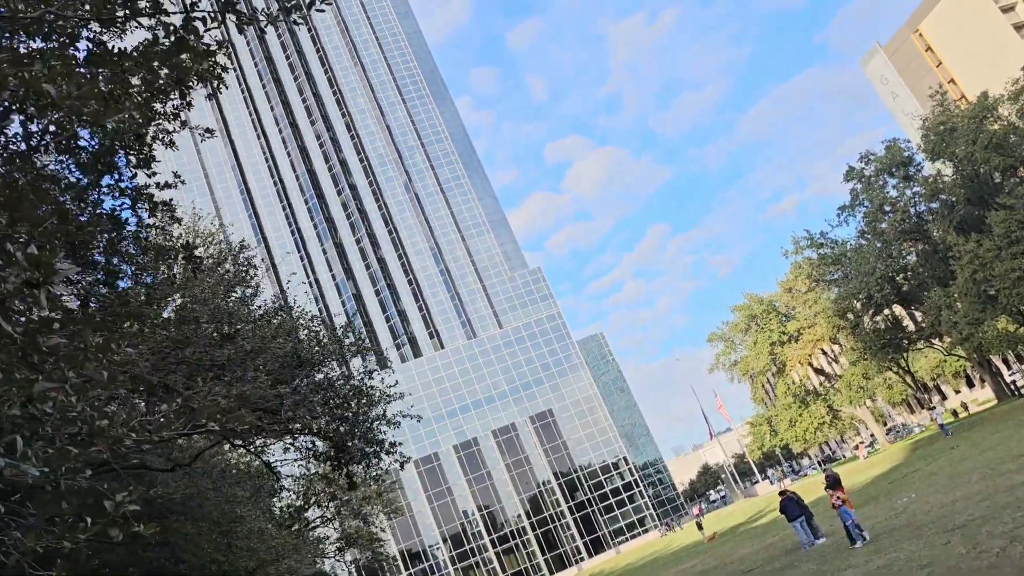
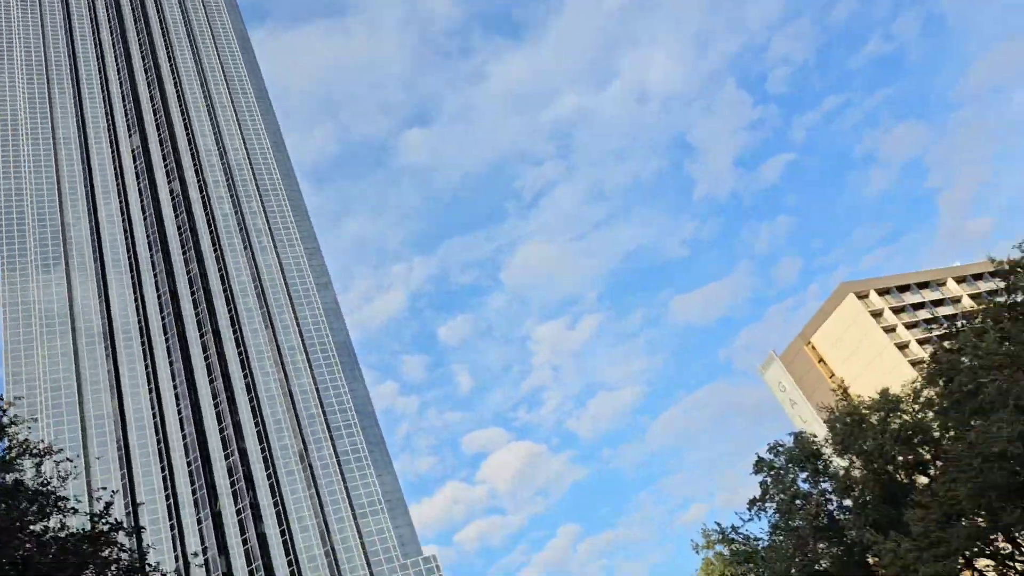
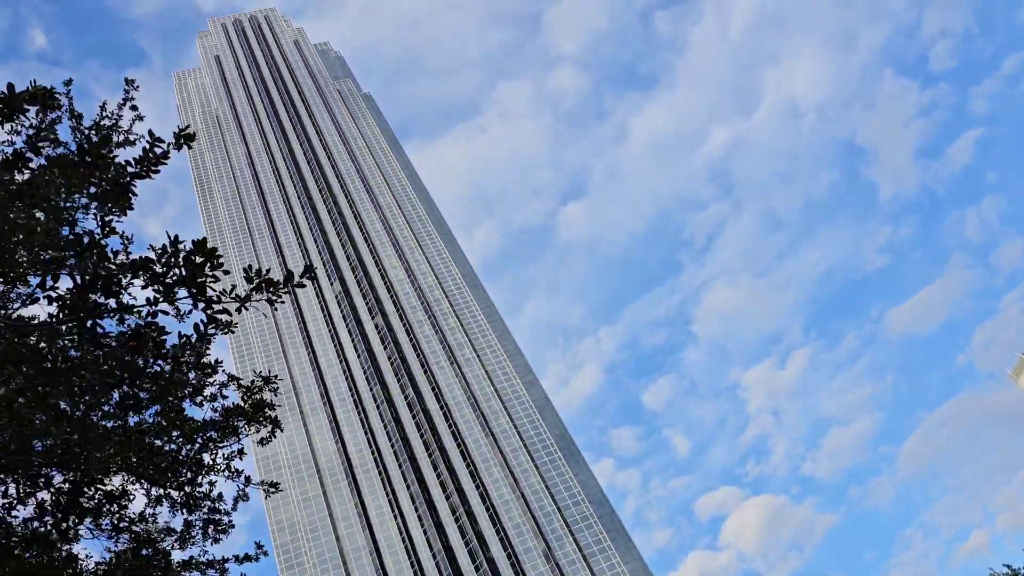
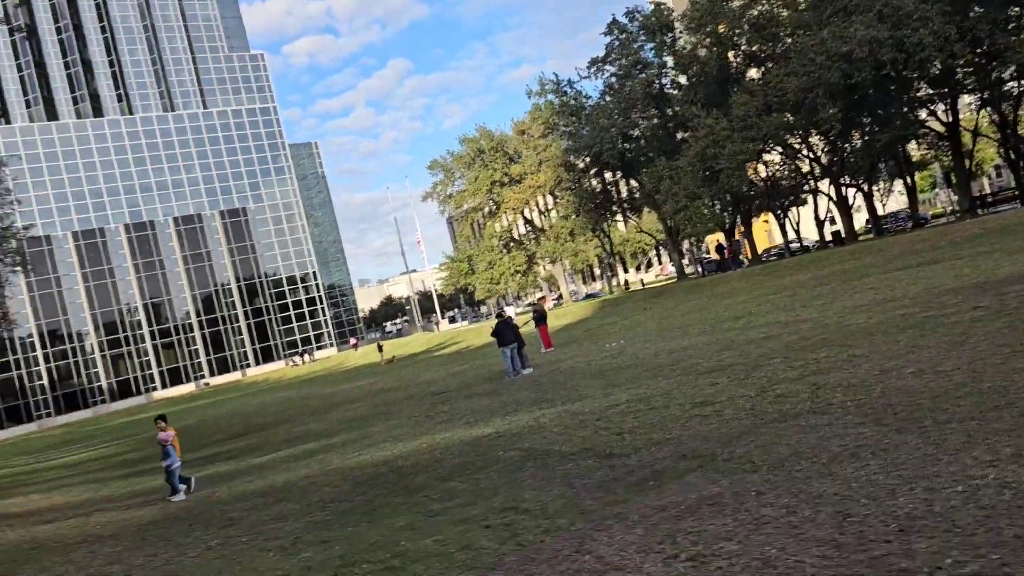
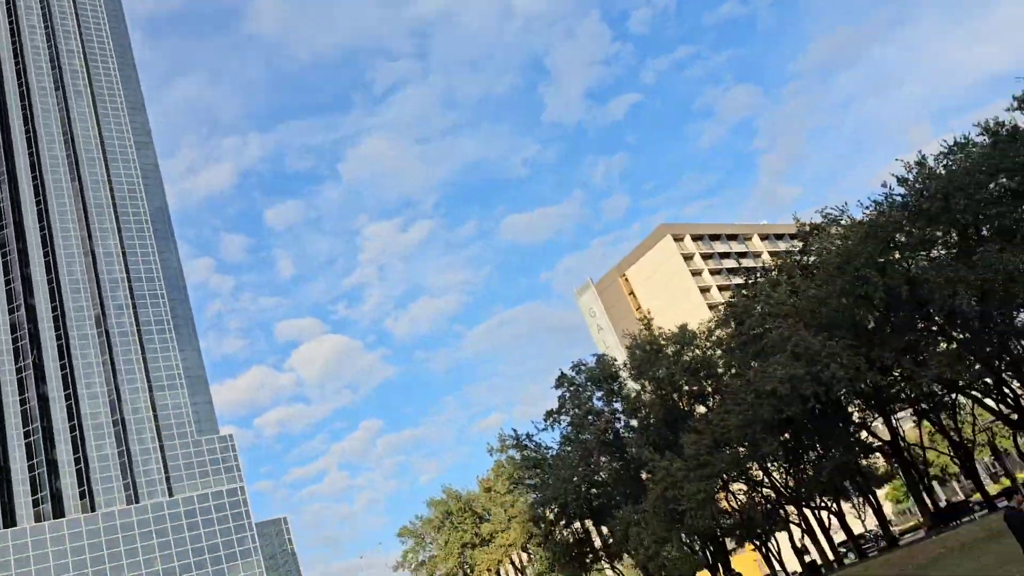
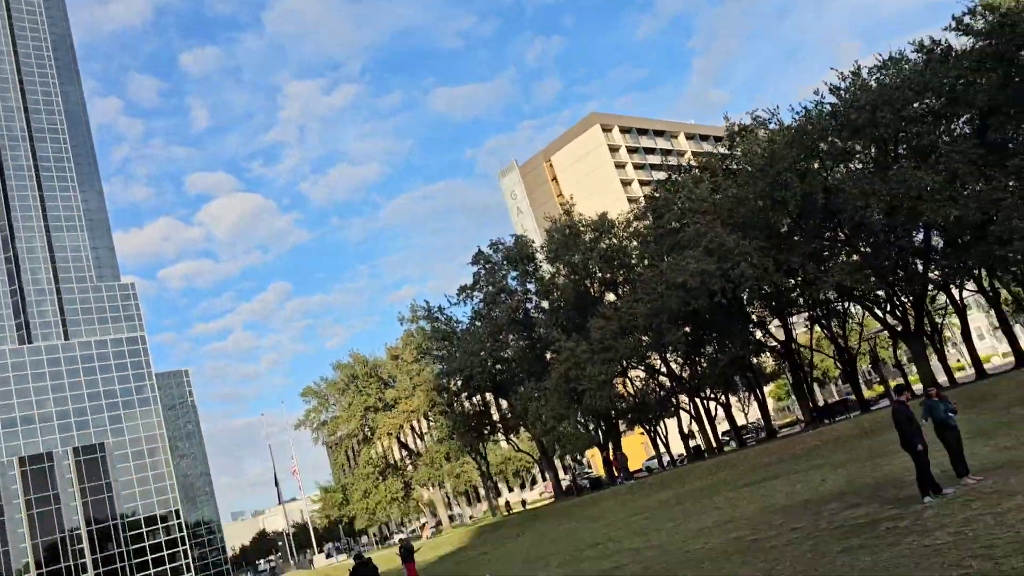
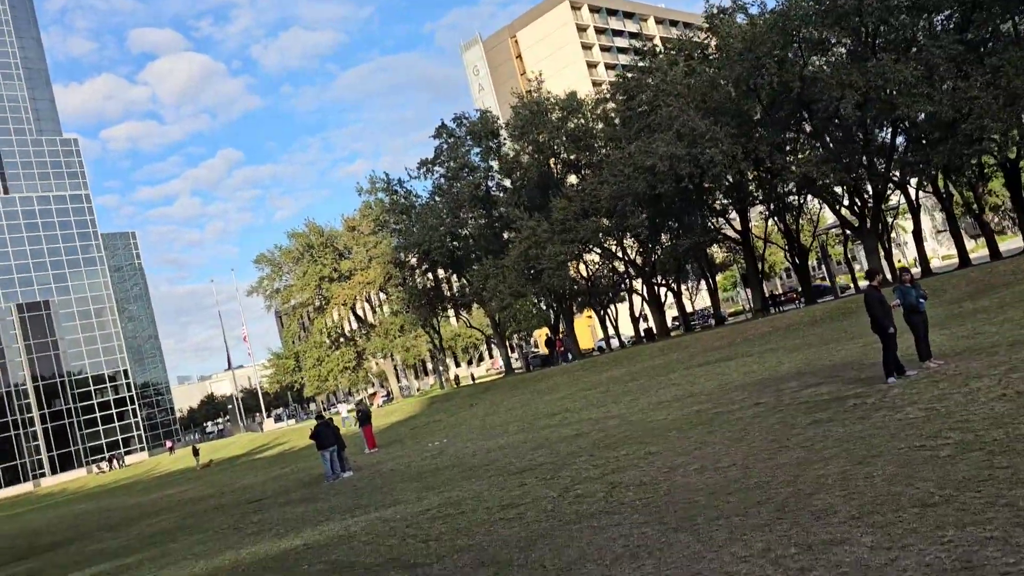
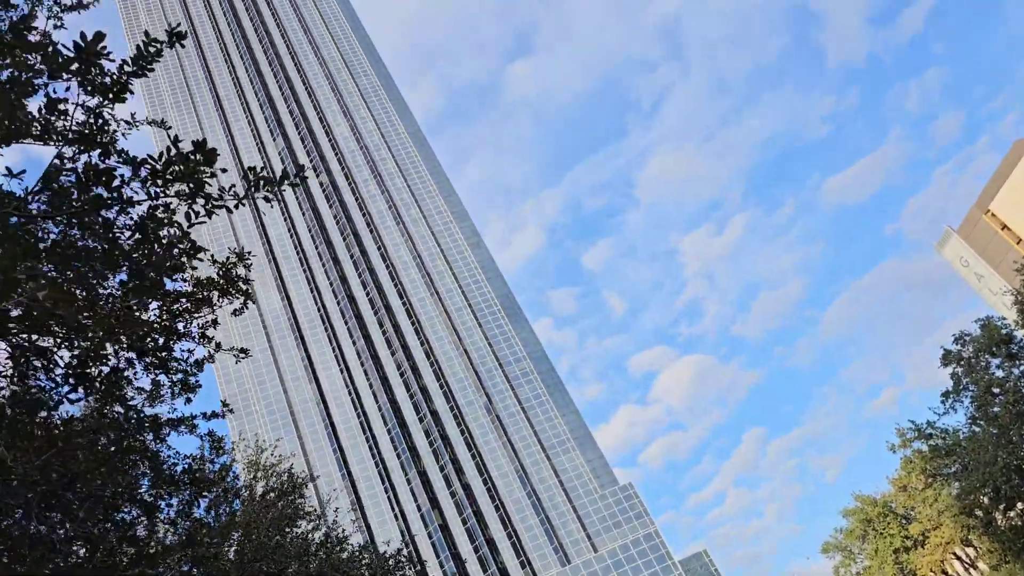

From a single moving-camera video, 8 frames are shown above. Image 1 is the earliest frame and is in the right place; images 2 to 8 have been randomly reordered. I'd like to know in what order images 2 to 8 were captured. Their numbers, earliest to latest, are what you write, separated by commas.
8, 3, 2, 5, 6, 7, 4
